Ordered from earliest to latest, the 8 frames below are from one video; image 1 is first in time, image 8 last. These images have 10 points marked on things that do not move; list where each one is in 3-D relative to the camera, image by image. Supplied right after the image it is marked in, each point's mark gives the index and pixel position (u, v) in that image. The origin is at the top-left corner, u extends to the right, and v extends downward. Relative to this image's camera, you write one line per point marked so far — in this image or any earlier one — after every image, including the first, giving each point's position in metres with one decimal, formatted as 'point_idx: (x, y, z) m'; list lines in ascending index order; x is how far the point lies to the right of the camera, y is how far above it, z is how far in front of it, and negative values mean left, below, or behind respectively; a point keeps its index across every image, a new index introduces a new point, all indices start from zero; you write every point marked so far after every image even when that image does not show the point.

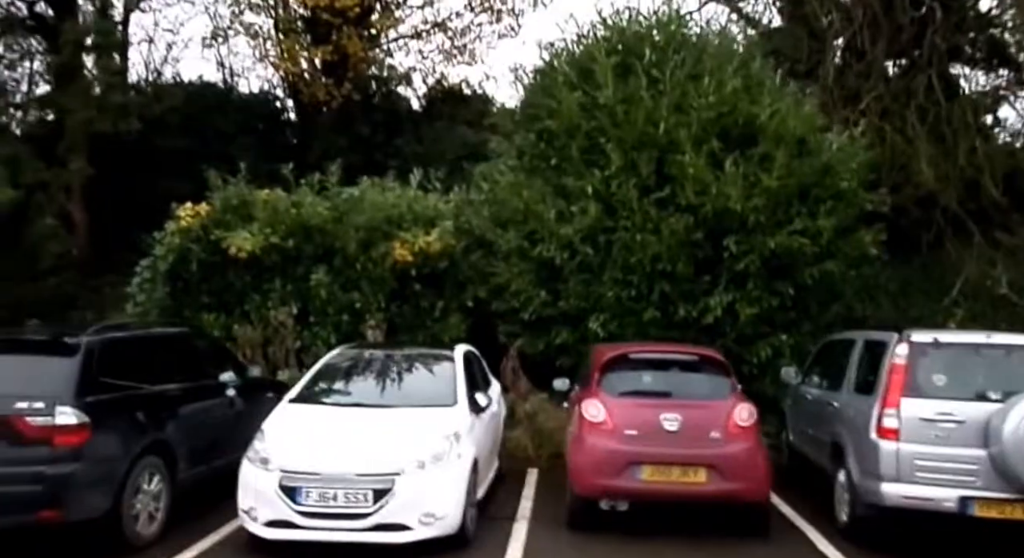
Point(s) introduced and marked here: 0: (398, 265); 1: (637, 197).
0: (-1.6, +0.2, +11.1) m
1: (+1.6, +1.1, +10.3) m
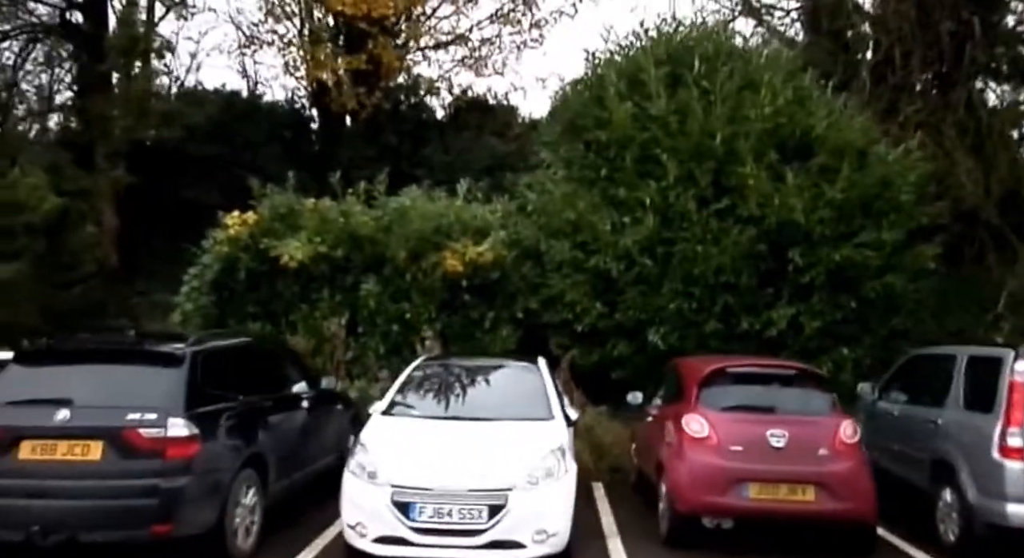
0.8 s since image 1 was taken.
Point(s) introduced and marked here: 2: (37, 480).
0: (-0.9, 0.0, +11.0) m
1: (+2.4, +0.9, +10.2) m
2: (-2.8, -1.2, +4.6) m
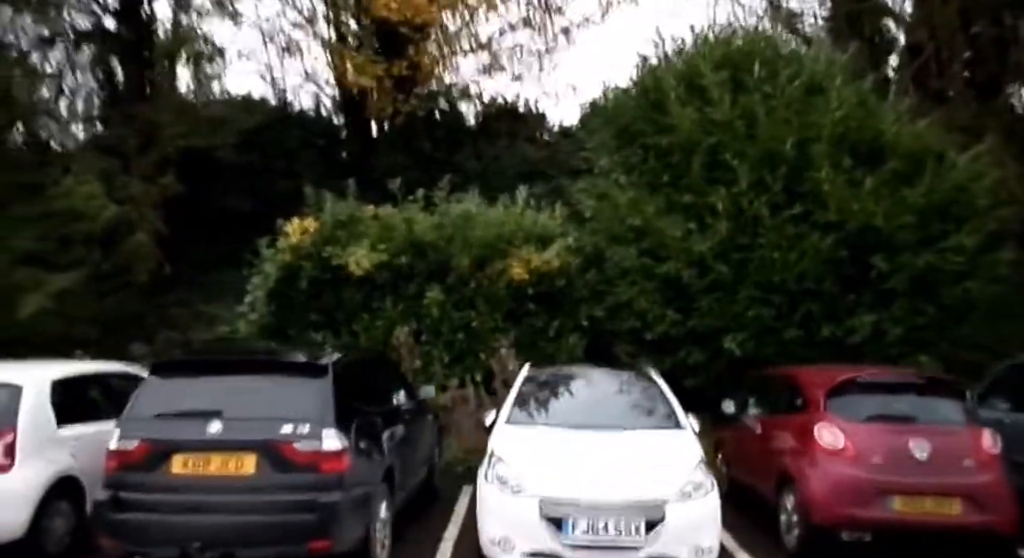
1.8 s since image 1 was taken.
0: (0.0, -0.1, +10.9) m
1: (+3.3, +0.8, +10.1) m
2: (-1.8, -1.2, +4.5) m
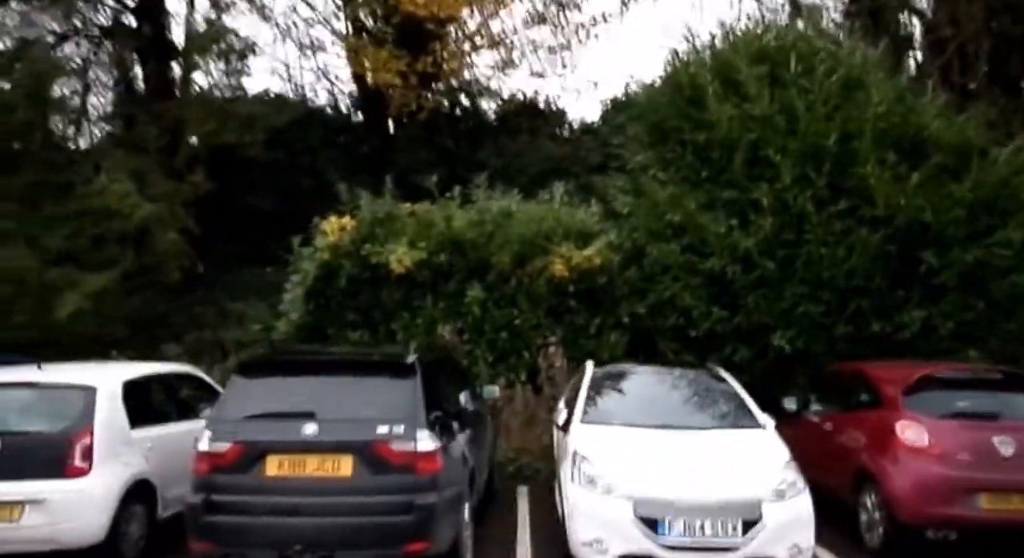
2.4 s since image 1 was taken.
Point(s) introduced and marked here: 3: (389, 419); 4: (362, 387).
0: (+0.6, 0.0, +10.8) m
1: (+3.8, +0.9, +10.0) m
2: (-1.2, -1.2, +4.4) m
3: (-0.7, -0.8, +4.6) m
4: (-0.9, -0.7, +4.7) m
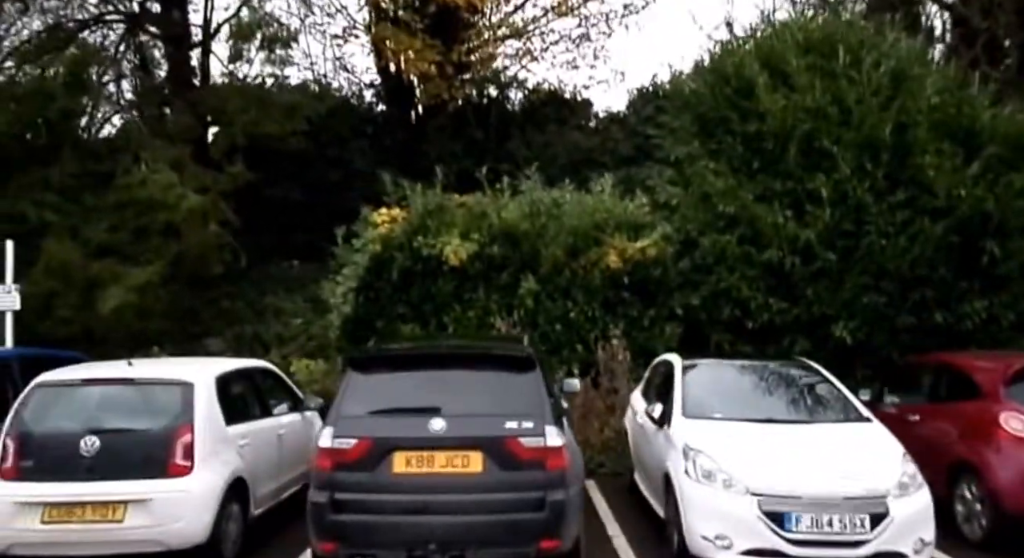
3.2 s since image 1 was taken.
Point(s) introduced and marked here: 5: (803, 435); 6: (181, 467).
0: (+1.3, +0.1, +10.7) m
1: (+4.5, +1.0, +9.9) m
2: (-0.5, -1.2, +4.3) m
3: (0.0, -0.8, +4.5) m
4: (-0.2, -0.6, +4.6) m
5: (+2.0, -1.1, +5.4) m
6: (-2.1, -1.2, +5.1) m
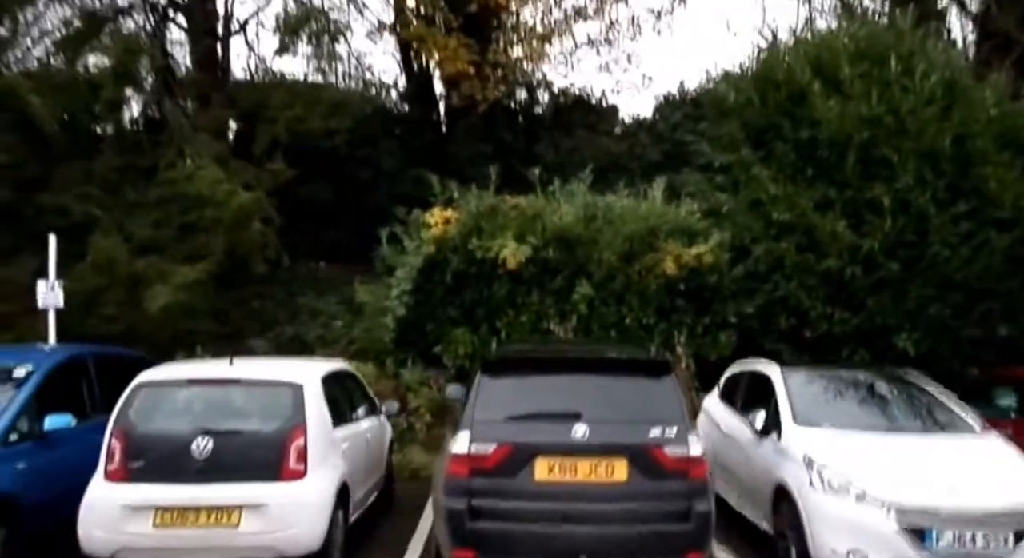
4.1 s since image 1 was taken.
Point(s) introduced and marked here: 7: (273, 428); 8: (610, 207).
0: (+2.0, 0.0, +10.6) m
1: (+5.3, +0.8, +9.9) m
2: (+0.3, -1.2, +4.2) m
3: (+0.8, -0.8, +4.4) m
4: (+0.6, -0.6, +4.5) m
5: (+2.7, -1.1, +5.3) m
6: (-1.4, -1.2, +4.9) m
7: (-1.5, -1.0, +5.0) m
8: (+1.4, +1.0, +11.0) m
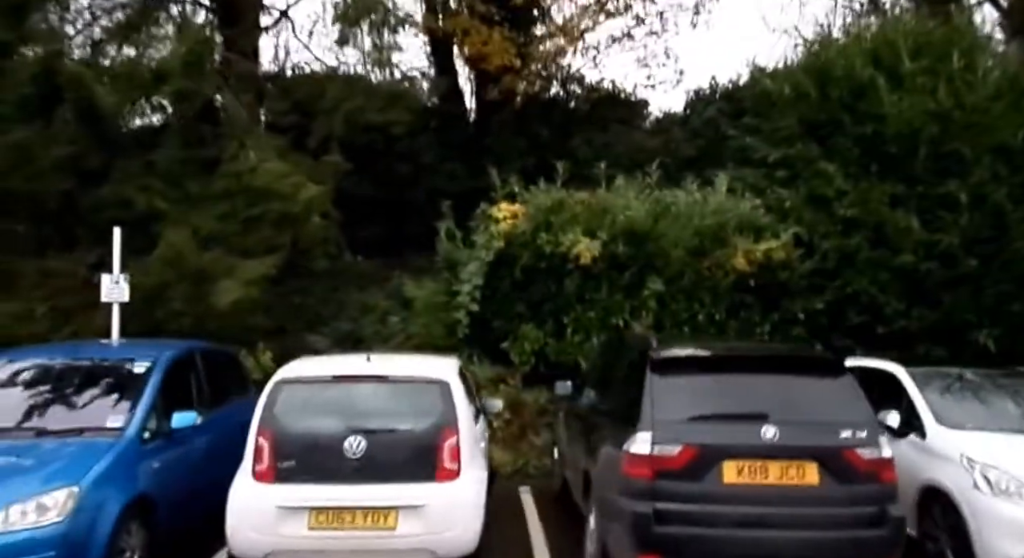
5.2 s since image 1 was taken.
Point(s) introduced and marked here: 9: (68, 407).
0: (+3.0, +0.1, +10.4) m
1: (+6.2, +0.9, +9.8) m
2: (+1.2, -1.2, +4.0) m
3: (+1.8, -0.8, +4.3) m
4: (+1.6, -0.6, +4.4) m
5: (+3.7, -1.1, +5.2) m
6: (-0.4, -1.2, +4.8) m
7: (-0.5, -0.9, +4.9) m
8: (+2.3, +1.1, +10.8) m
9: (-3.1, -0.9, +5.4) m
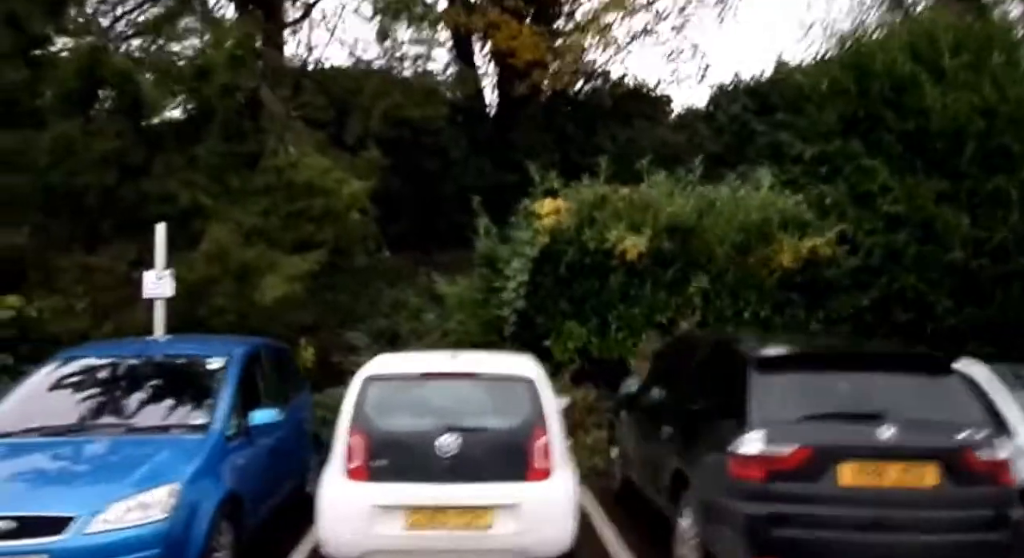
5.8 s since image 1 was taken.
0: (+3.5, +0.1, +10.4) m
1: (+6.8, +0.9, +9.7) m
2: (+1.8, -1.1, +4.0) m
3: (+2.4, -0.8, +4.2) m
4: (+2.2, -0.6, +4.3) m
5: (+4.3, -1.1, +5.1) m
6: (+0.2, -1.1, +4.7) m
7: (0.0, -0.9, +4.8) m
8: (+2.9, +1.1, +10.7) m
9: (-2.5, -0.9, +5.3) m
